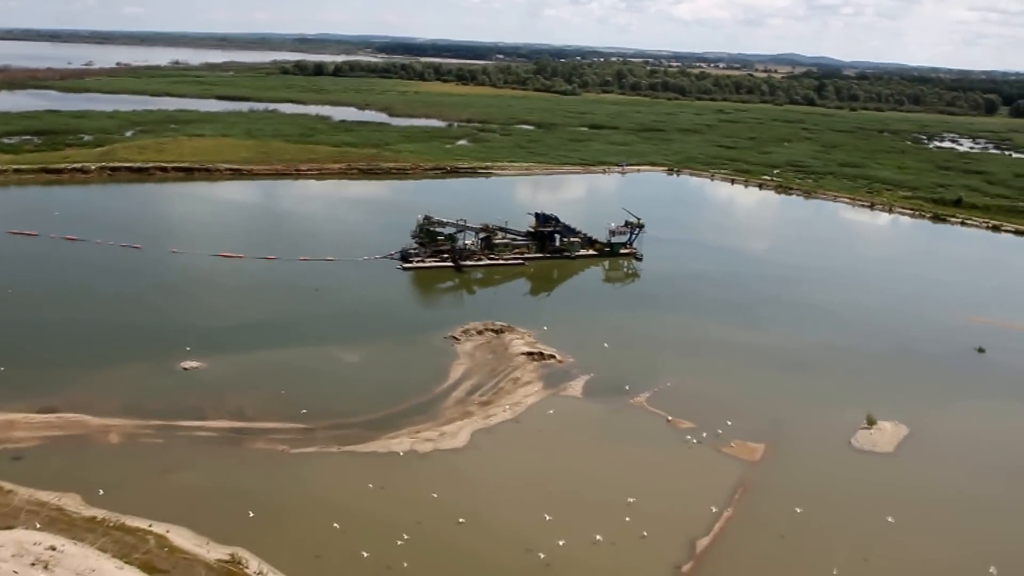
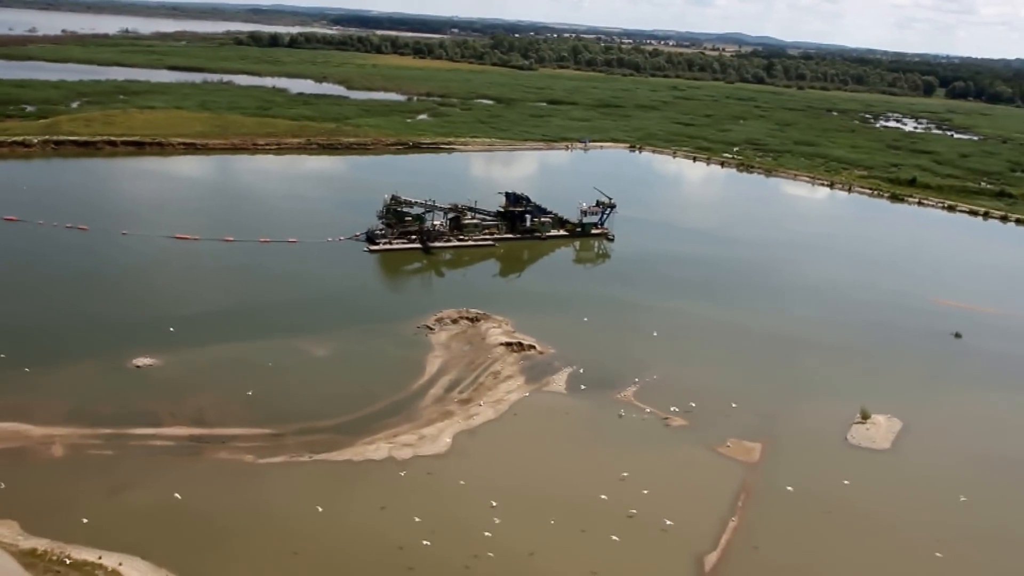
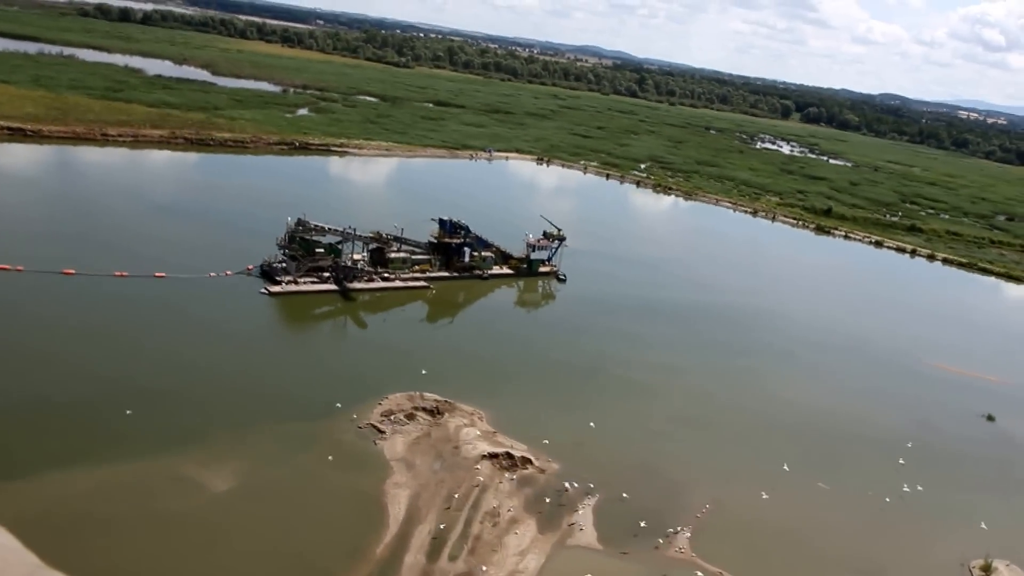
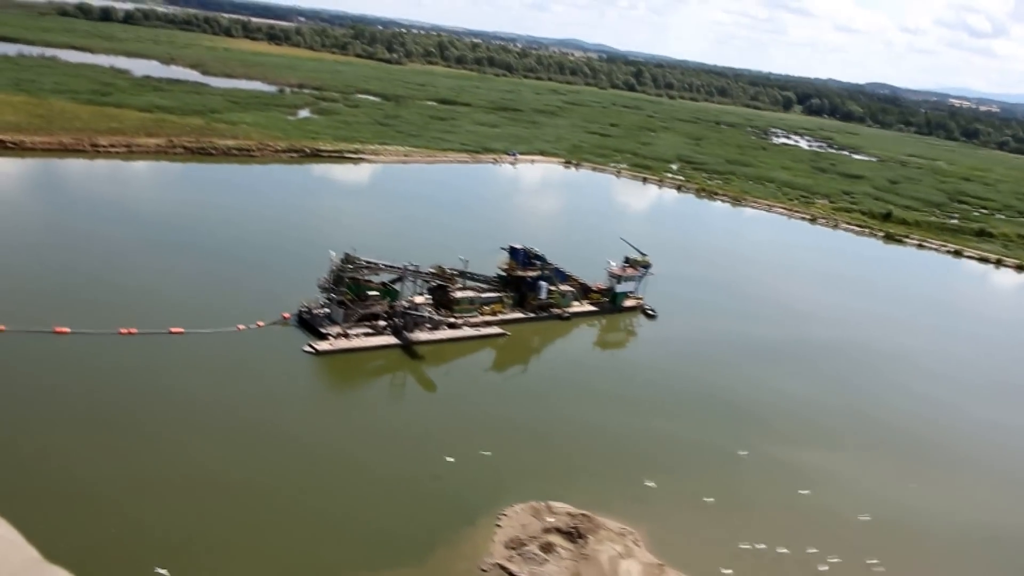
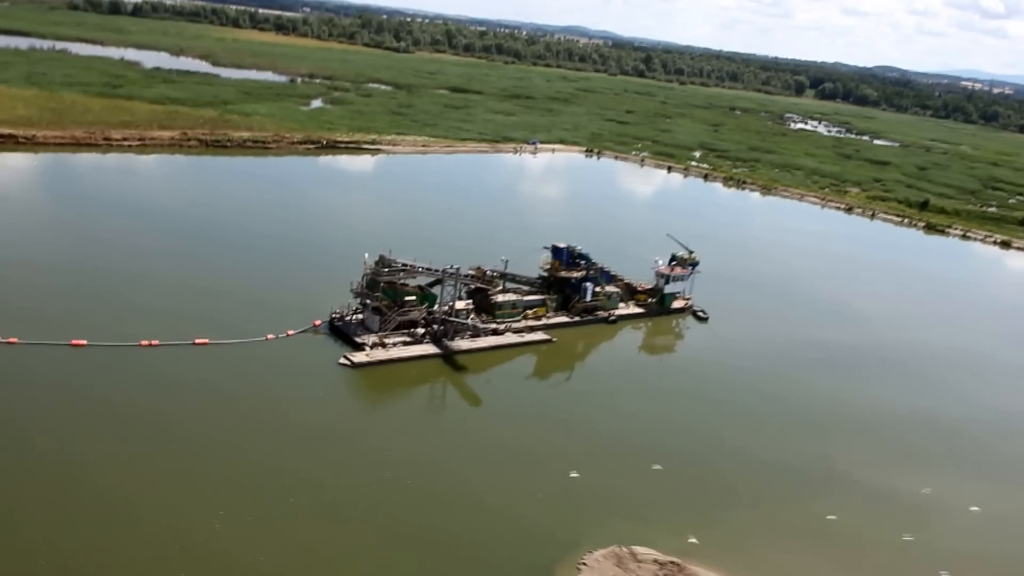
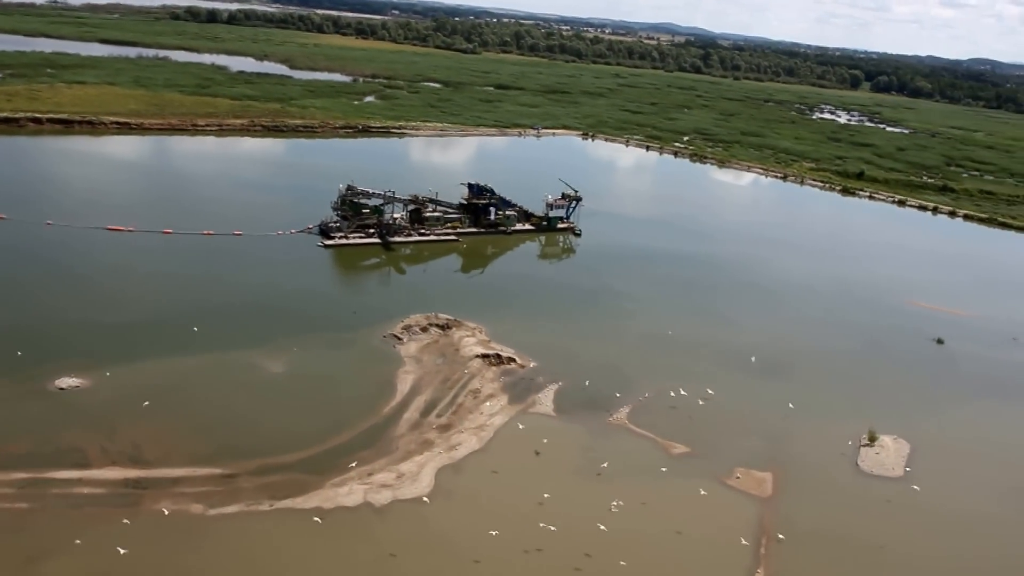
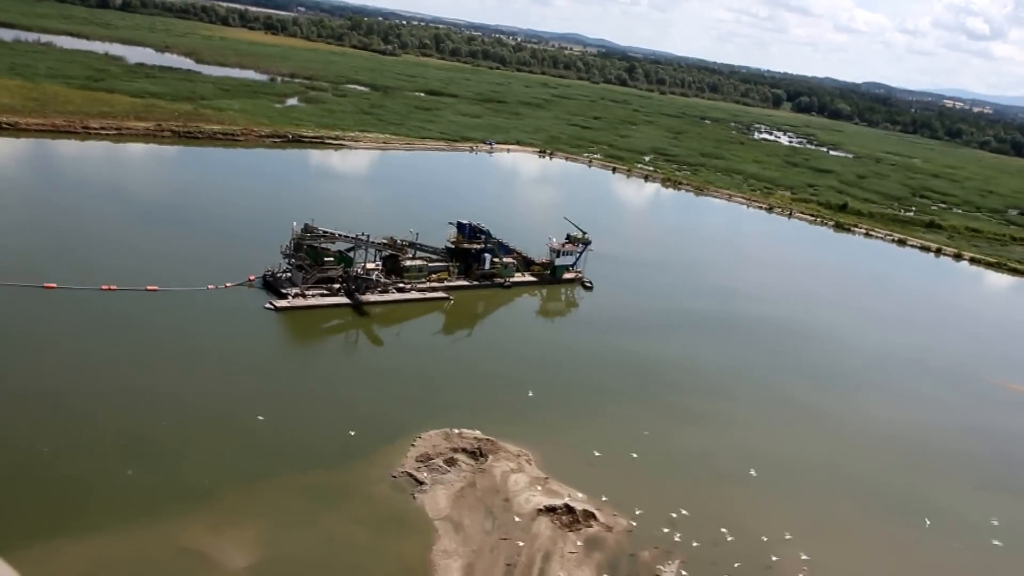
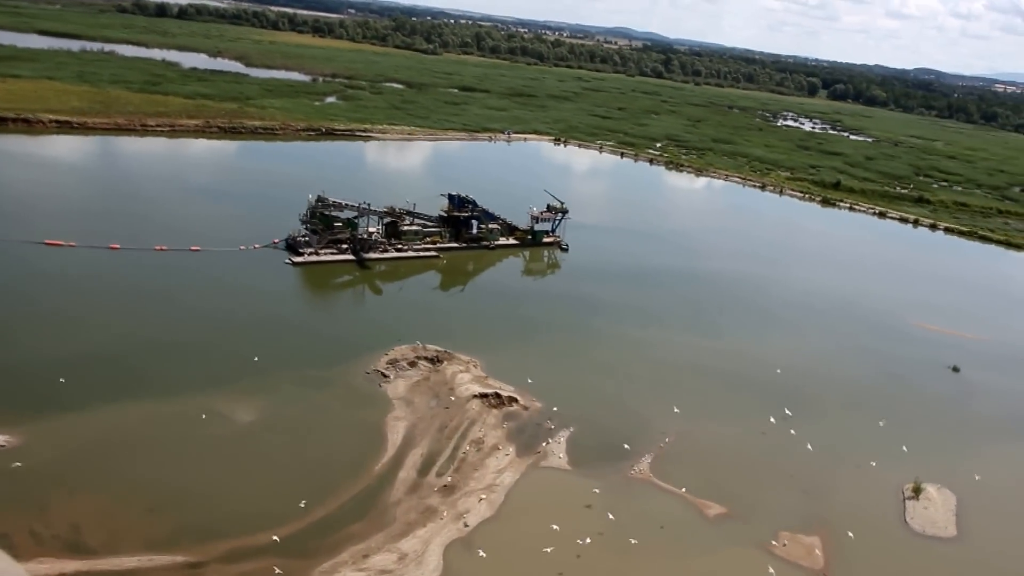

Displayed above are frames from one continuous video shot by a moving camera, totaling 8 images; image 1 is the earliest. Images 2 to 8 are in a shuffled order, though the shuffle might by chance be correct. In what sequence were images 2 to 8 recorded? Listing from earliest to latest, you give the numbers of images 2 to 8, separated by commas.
2, 6, 8, 3, 7, 4, 5
